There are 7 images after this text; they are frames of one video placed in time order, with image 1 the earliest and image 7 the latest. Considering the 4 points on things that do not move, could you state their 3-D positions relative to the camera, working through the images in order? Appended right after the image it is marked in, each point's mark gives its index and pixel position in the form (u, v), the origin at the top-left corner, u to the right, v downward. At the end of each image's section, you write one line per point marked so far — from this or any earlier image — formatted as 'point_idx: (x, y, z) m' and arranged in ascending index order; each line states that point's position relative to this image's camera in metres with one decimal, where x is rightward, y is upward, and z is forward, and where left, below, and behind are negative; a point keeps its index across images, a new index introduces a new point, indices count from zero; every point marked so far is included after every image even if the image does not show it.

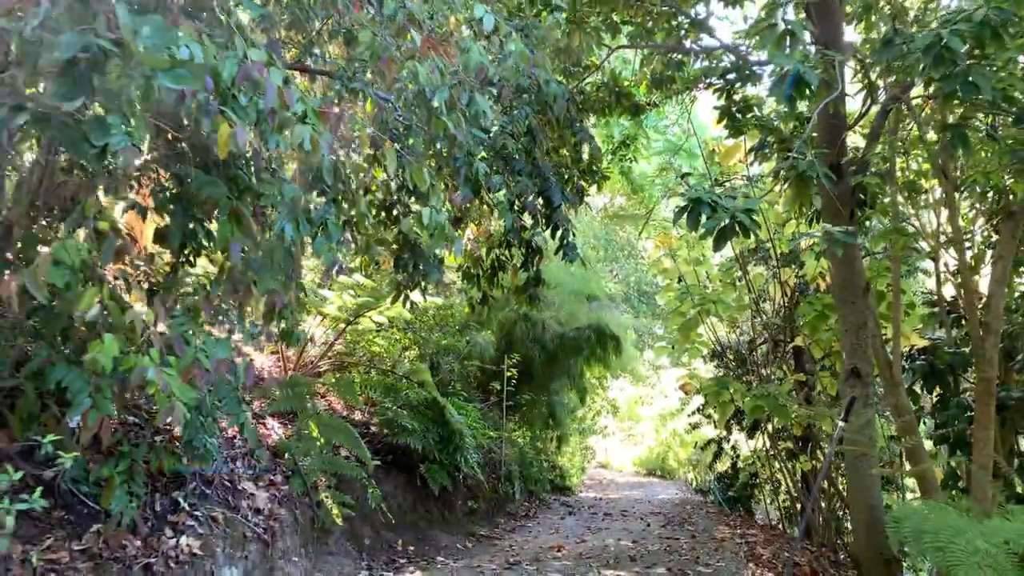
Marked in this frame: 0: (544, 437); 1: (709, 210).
0: (+0.3, -1.4, +7.2) m
1: (+0.6, +0.2, +2.4) m
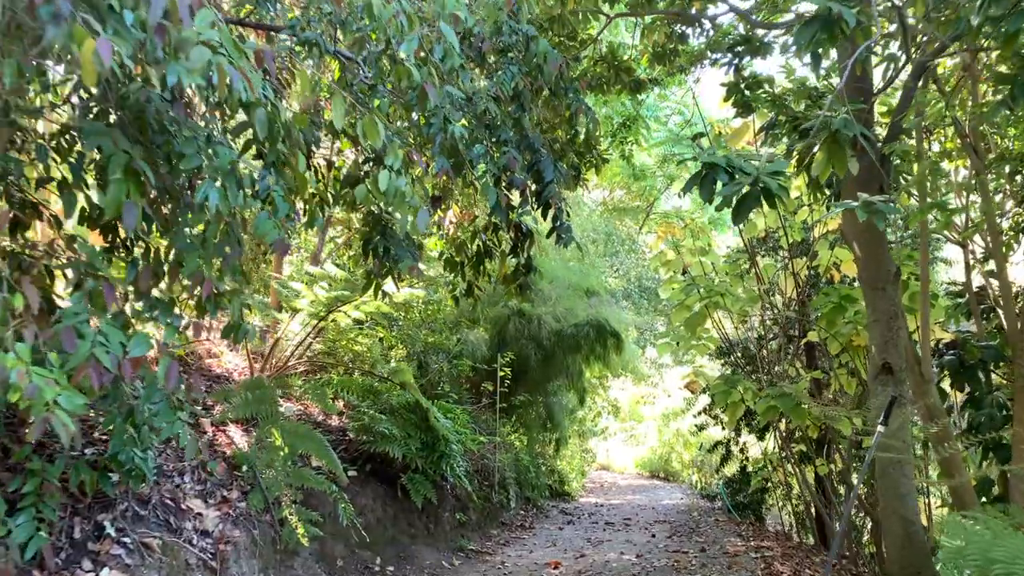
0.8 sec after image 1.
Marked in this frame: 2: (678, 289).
0: (+0.2, -1.3, +6.8) m
1: (+0.6, +0.3, +2.1) m
2: (+1.0, 0.0, +5.0) m
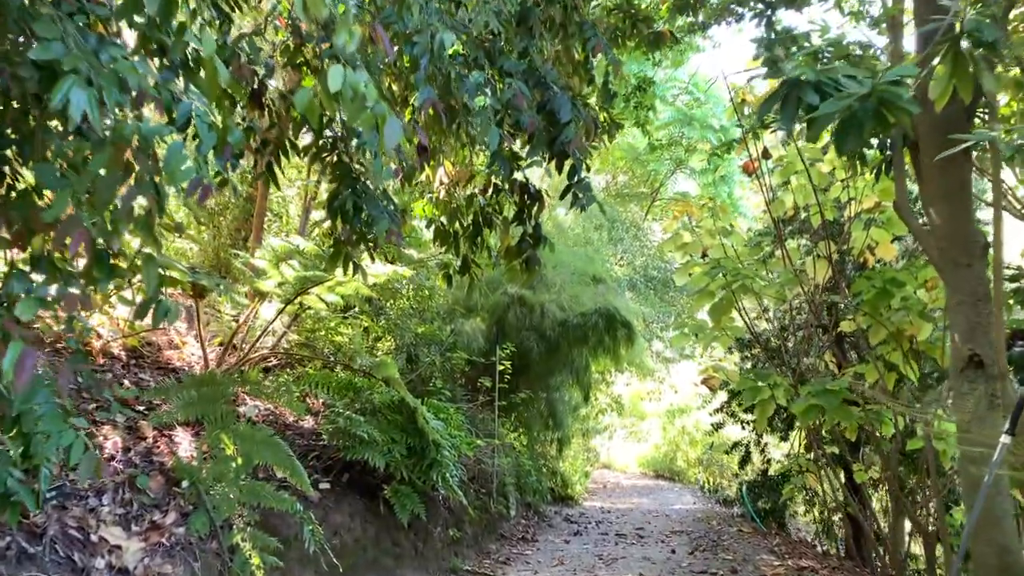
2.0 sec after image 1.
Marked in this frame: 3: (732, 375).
0: (+0.2, -1.2, +6.3) m
1: (+0.6, +0.4, +1.5) m
2: (+1.0, +0.1, +4.4) m
3: (+1.3, -0.5, +4.6) m
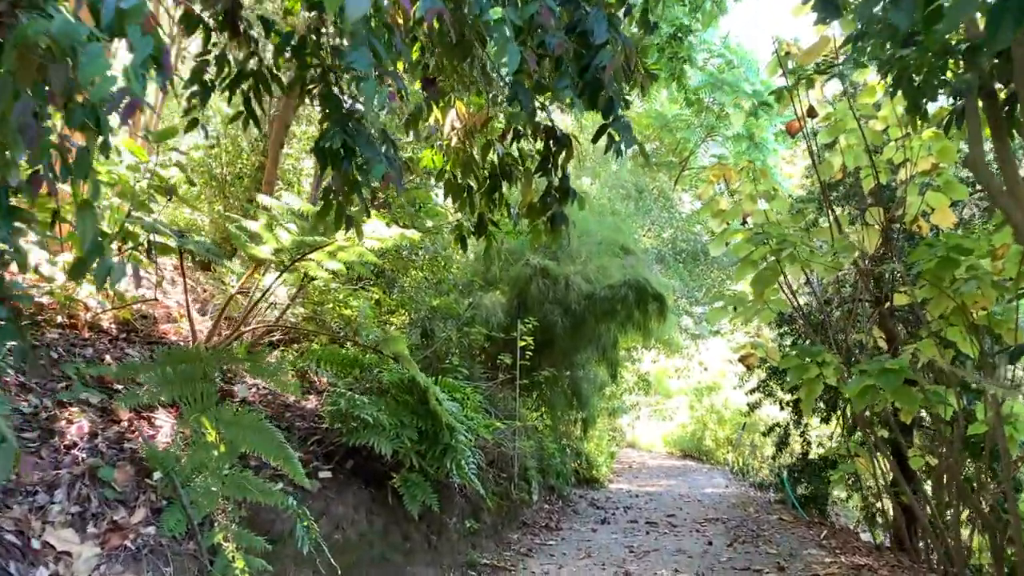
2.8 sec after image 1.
0: (+0.4, -1.0, +6.0) m
1: (+0.6, +0.4, +1.1) m
2: (+1.1, +0.2, +4.0) m
3: (+1.4, -0.3, +4.2) m
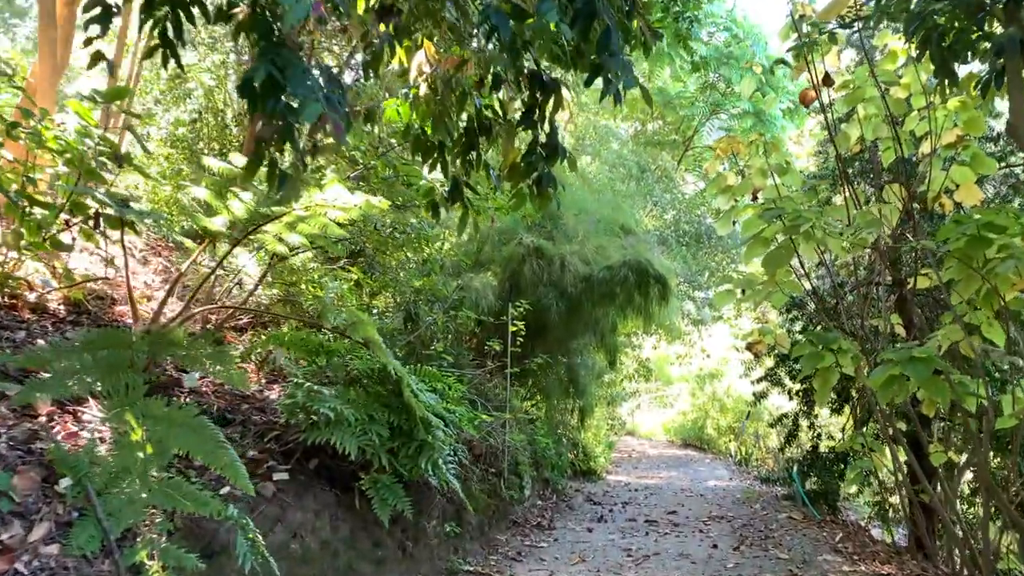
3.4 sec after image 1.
0: (+0.4, -0.9, +5.7) m
1: (+0.6, +0.5, +0.8) m
2: (+1.1, +0.3, +3.7) m
3: (+1.3, -0.3, +3.9) m
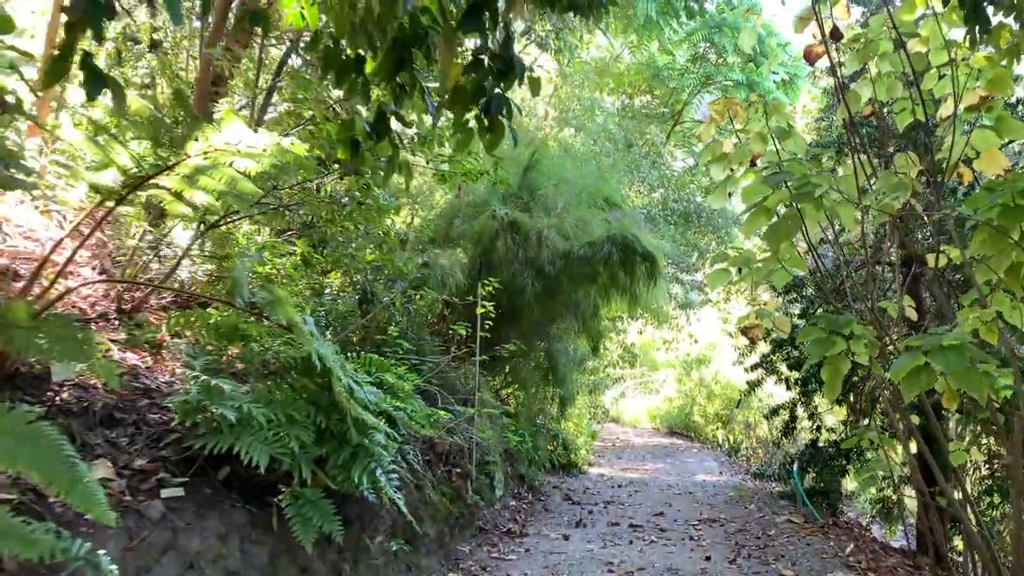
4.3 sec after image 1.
0: (+0.2, -0.7, +5.2) m
1: (+0.5, +0.5, +0.3) m
2: (+1.0, +0.4, +3.2) m
3: (+1.2, -0.2, +3.4) m
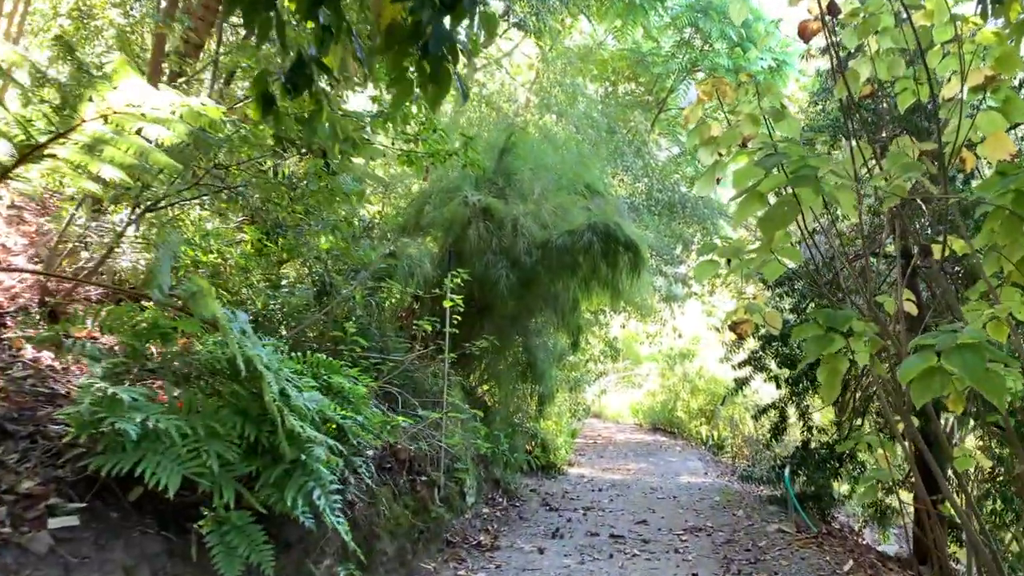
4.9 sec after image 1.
0: (0.0, -0.7, +4.9) m
1: (+0.4, +0.5, 0.0) m
2: (+0.9, +0.5, +3.0) m
3: (+1.1, -0.1, +3.2) m
